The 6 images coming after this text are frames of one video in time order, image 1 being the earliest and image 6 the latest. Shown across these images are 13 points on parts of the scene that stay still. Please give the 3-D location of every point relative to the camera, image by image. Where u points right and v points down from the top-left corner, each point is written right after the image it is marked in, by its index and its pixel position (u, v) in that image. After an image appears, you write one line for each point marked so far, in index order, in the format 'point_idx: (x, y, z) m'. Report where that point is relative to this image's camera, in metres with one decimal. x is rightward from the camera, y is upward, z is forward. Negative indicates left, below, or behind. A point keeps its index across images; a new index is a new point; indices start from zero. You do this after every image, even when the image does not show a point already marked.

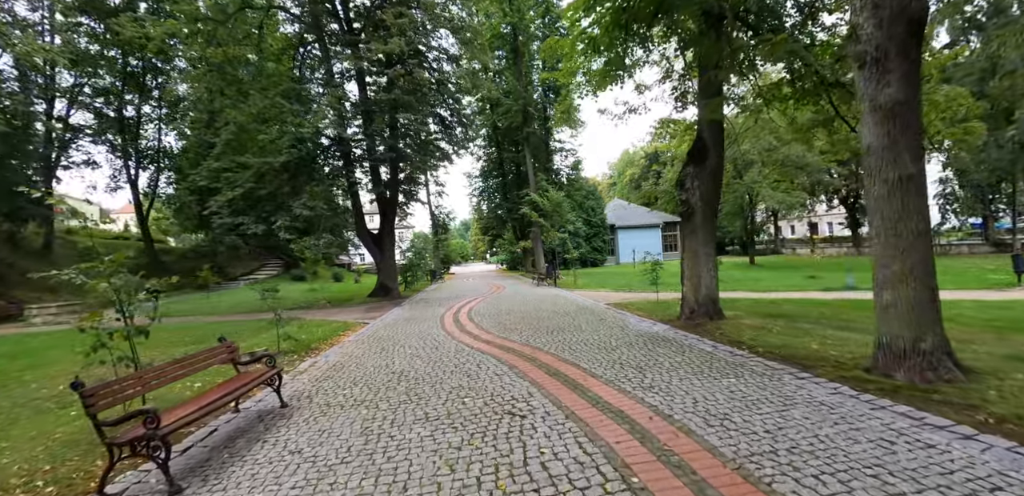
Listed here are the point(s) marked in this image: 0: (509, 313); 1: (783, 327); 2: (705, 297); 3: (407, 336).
0: (-0.1, -1.8, +11.4) m
1: (+5.3, -1.5, +8.1) m
2: (+4.1, -1.0, +8.7) m
3: (-2.3, -1.9, +9.1) m
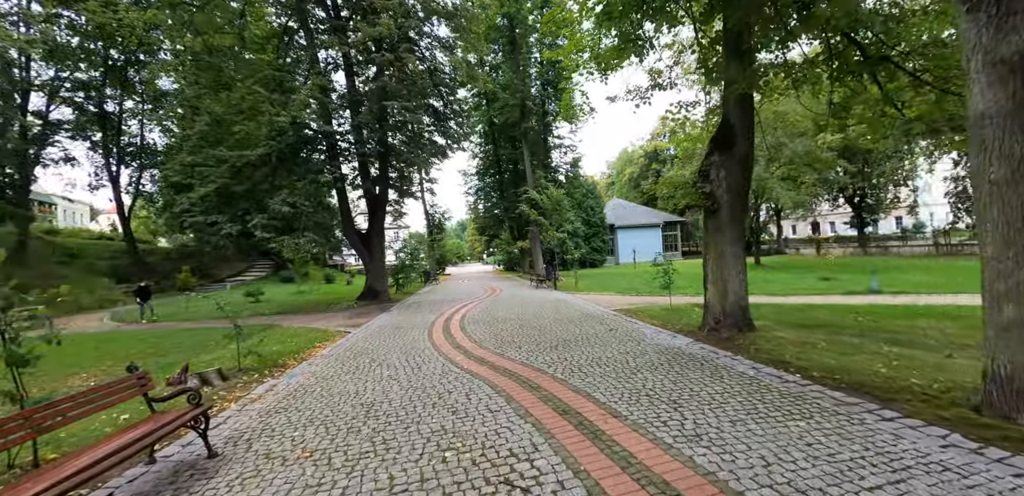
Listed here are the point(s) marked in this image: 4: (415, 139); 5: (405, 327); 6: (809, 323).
0: (-0.1, -1.8, +10.2) m
1: (+5.3, -1.6, +6.9) m
2: (+4.0, -1.1, +7.5) m
3: (-2.4, -2.0, +7.8) m
4: (-4.2, +4.8, +18.2) m
5: (-2.7, -2.0, +10.7) m
6: (+6.2, -1.6, +8.7) m
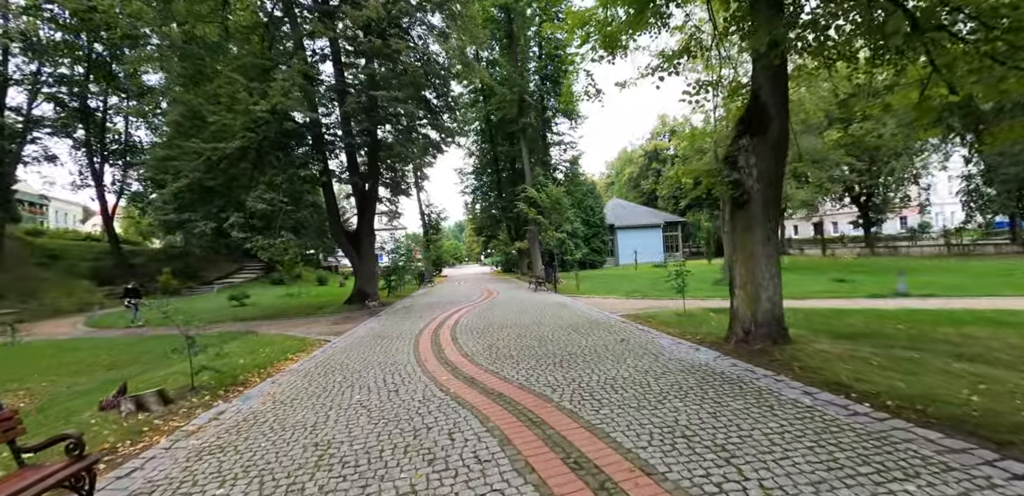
0: (-0.2, -1.8, +9.1) m
1: (+5.2, -1.5, +5.8) m
2: (+4.0, -1.0, +6.5) m
3: (-2.4, -1.9, +6.7) m
4: (-4.3, +4.8, +17.1) m
5: (-2.8, -2.0, +9.6) m
6: (+6.2, -1.6, +7.6) m
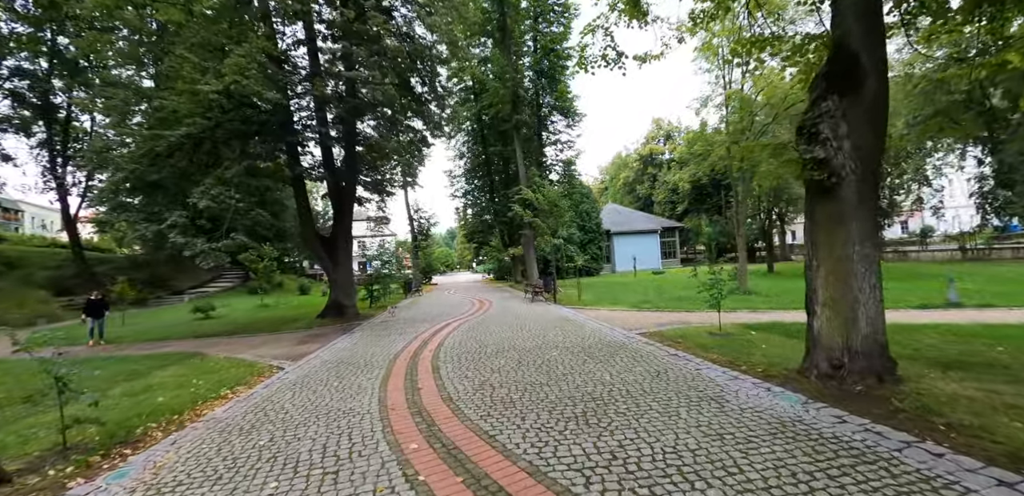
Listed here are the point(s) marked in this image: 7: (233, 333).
0: (-0.2, -1.9, +7.3) m
1: (+5.2, -1.5, +4.1) m
2: (+4.0, -1.0, +4.7) m
3: (-2.4, -2.0, +4.8) m
4: (-4.5, +4.6, +15.3) m
5: (-2.8, -2.1, +7.7) m
6: (+6.2, -1.6, +5.9) m
7: (-10.0, -3.0, +14.9) m
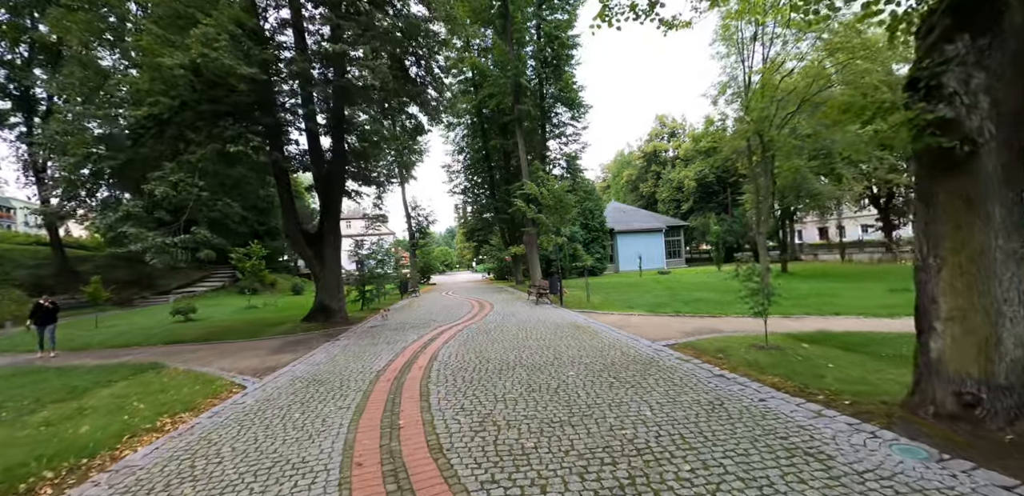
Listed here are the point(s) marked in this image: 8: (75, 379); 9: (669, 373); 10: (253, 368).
0: (-0.1, -1.8, +5.9) m
1: (+5.4, -1.5, +2.8) m
2: (+4.1, -1.0, +3.4) m
3: (-2.3, -1.9, +3.5) m
4: (-4.4, +4.6, +13.9) m
5: (-2.7, -2.0, +6.4) m
6: (+6.3, -1.5, +4.6) m
7: (-9.9, -2.9, +13.6) m
8: (-8.9, -2.6, +8.4) m
9: (+2.2, -1.7, +5.7) m
10: (-5.3, -2.4, +8.4) m
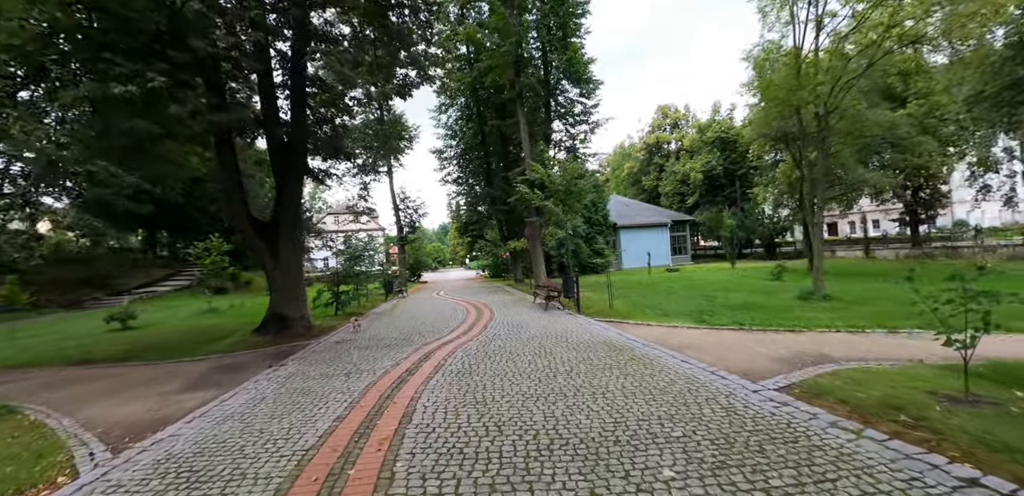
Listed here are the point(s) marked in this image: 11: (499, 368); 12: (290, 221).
0: (+0.2, -1.7, +3.1) m
1: (+5.7, -1.4, 0.0) m
2: (+4.5, -0.9, +0.6) m
3: (-1.9, -1.8, +0.6) m
4: (-4.2, +4.8, +11.0) m
5: (-2.4, -1.9, +3.5) m
6: (+6.6, -1.4, +1.8) m
7: (-9.7, -2.7, +10.6) m
8: (-8.6, -2.5, +5.4) m
9: (+2.5, -1.6, +2.9) m
10: (-5.0, -2.2, +5.5) m
11: (-0.2, -1.8, +6.1) m
12: (-6.2, +0.7, +11.6) m
